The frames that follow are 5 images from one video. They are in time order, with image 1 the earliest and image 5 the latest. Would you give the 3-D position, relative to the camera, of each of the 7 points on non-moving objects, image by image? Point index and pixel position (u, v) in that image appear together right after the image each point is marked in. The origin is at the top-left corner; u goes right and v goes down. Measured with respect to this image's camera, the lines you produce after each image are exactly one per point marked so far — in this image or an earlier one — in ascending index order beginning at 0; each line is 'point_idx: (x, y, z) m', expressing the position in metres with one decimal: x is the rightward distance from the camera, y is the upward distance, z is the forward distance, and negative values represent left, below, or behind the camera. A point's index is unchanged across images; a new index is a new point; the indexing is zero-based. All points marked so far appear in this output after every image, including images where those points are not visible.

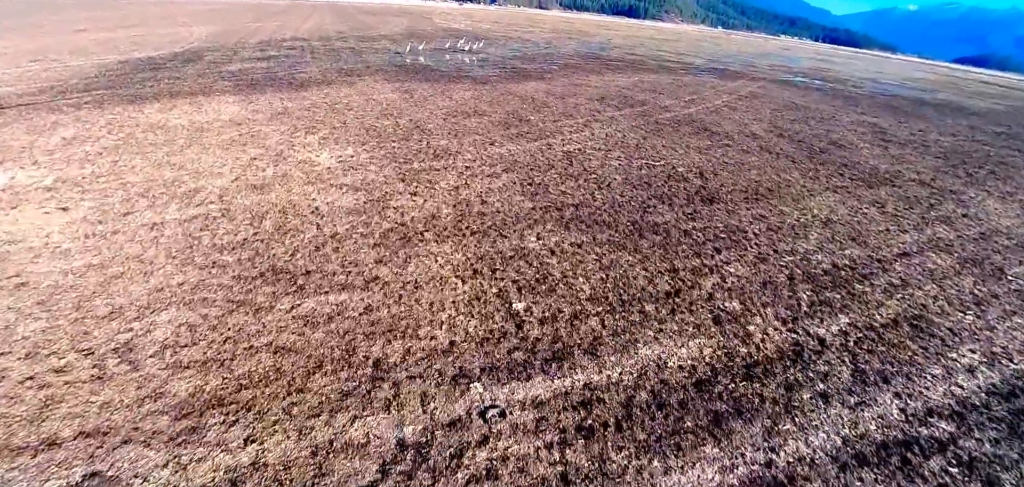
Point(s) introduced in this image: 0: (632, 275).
0: (+1.5, -0.4, +5.2) m
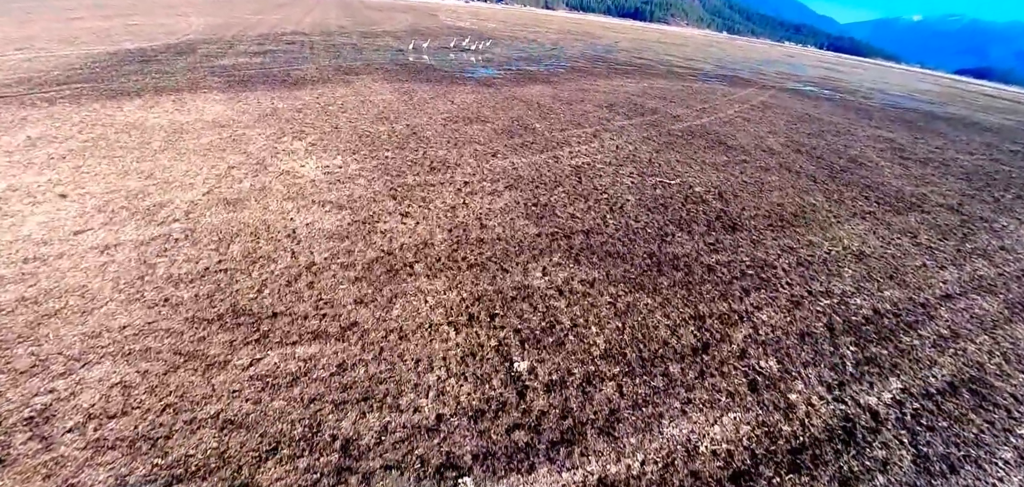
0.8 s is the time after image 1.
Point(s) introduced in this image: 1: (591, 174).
0: (+1.6, -0.9, +4.6) m
1: (+1.6, +1.4, +8.3) m
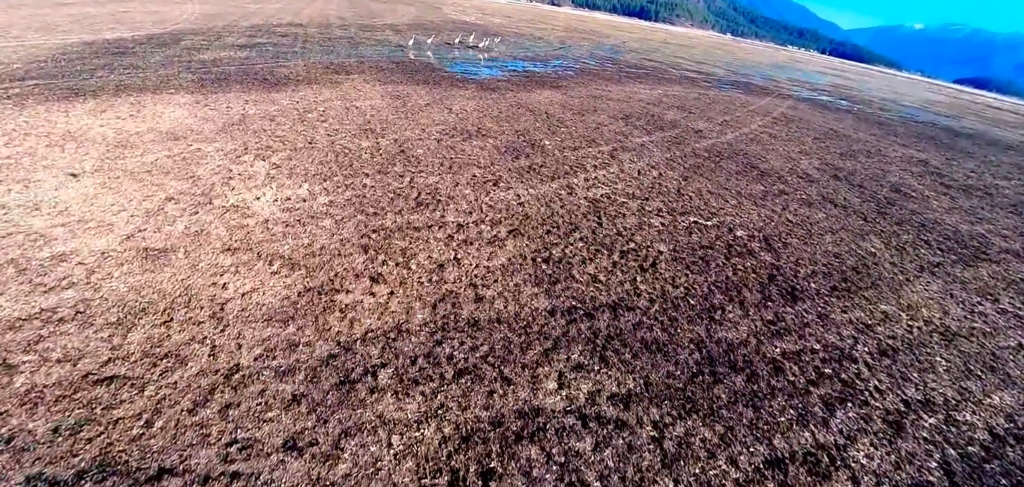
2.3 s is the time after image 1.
0: (+1.6, -1.9, +3.2) m
1: (+1.7, +0.5, +6.9) m
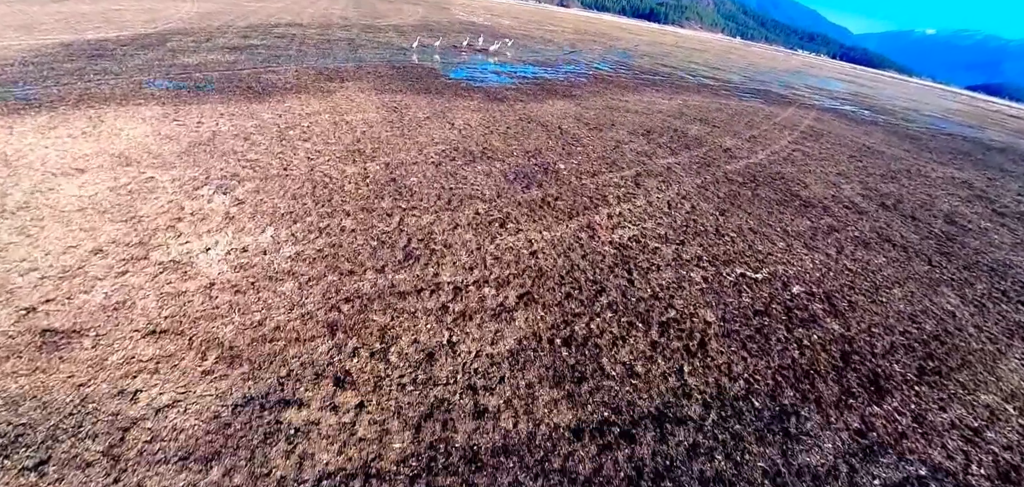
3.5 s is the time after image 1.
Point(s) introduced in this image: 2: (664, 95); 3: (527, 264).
0: (+1.6, -2.7, +2.0) m
1: (+1.9, -0.3, +5.8) m
2: (+6.6, +6.4, +17.5) m
3: (+0.2, -0.3, +5.3) m
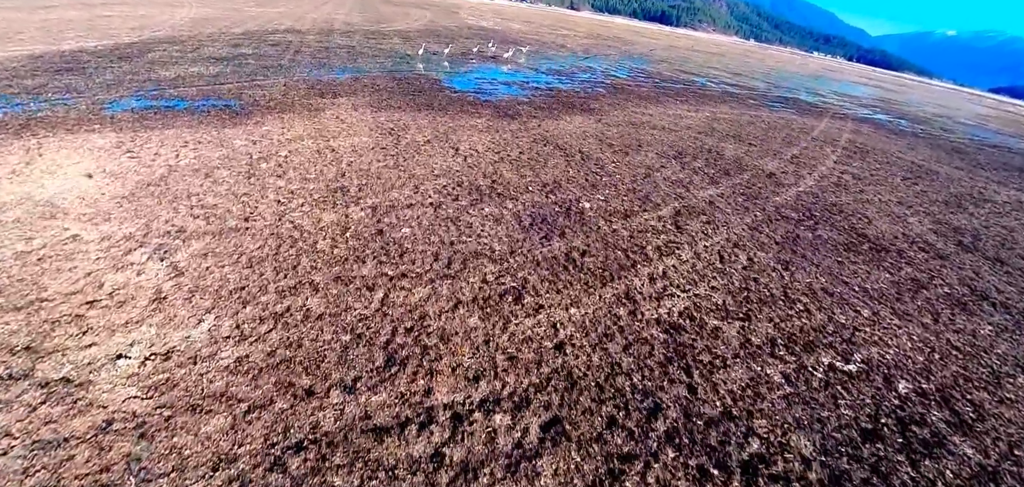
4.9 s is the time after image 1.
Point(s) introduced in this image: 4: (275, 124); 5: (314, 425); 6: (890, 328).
0: (+1.8, -3.6, +0.6) m
1: (+2.1, -1.2, +4.4) m
2: (+7.1, +5.4, +16.1) m
3: (+0.4, -1.2, +3.9) m
4: (-4.9, +2.5, +8.4) m
5: (-1.5, -1.4, +3.1) m
6: (+5.1, -1.1, +5.5) m
